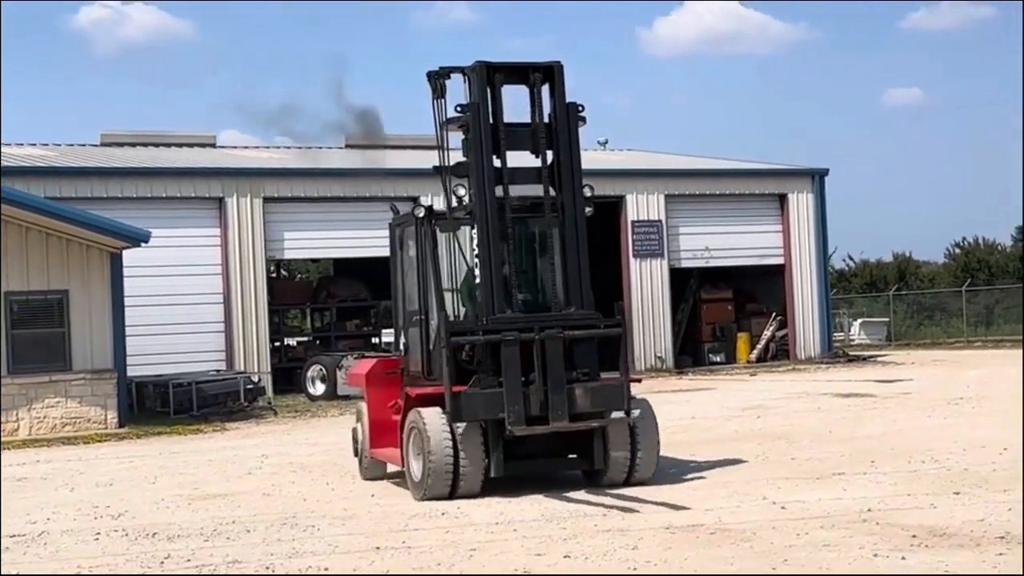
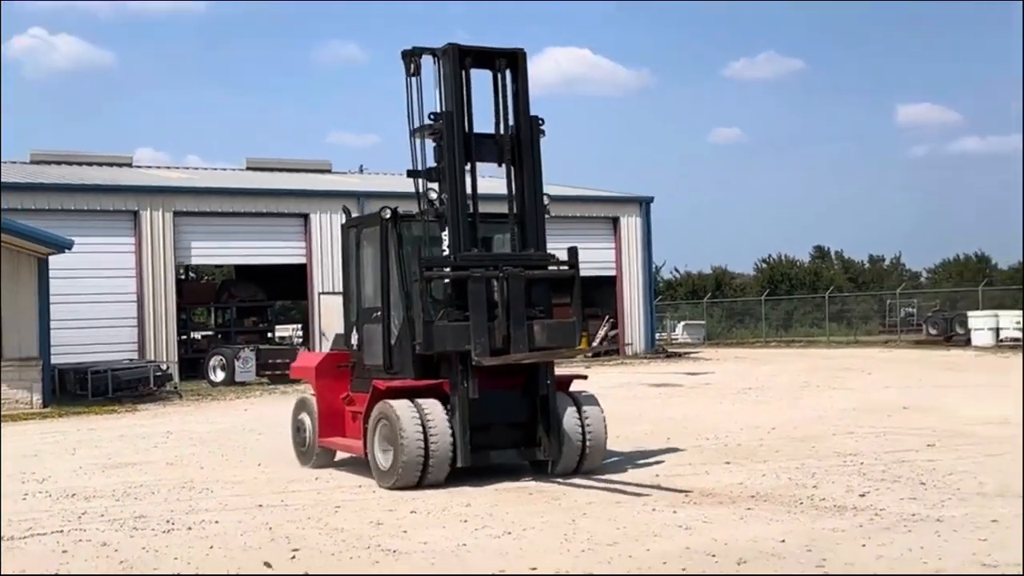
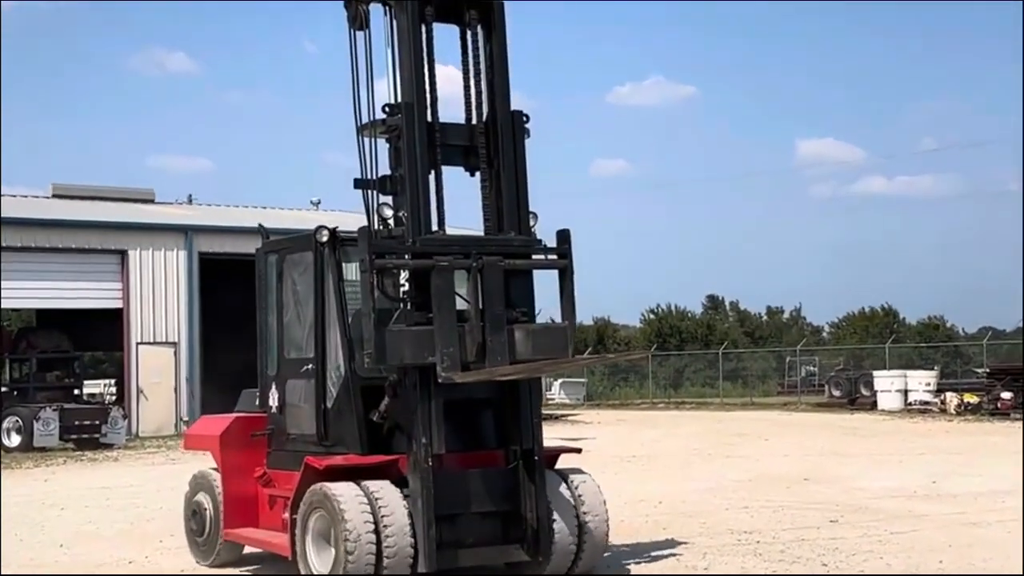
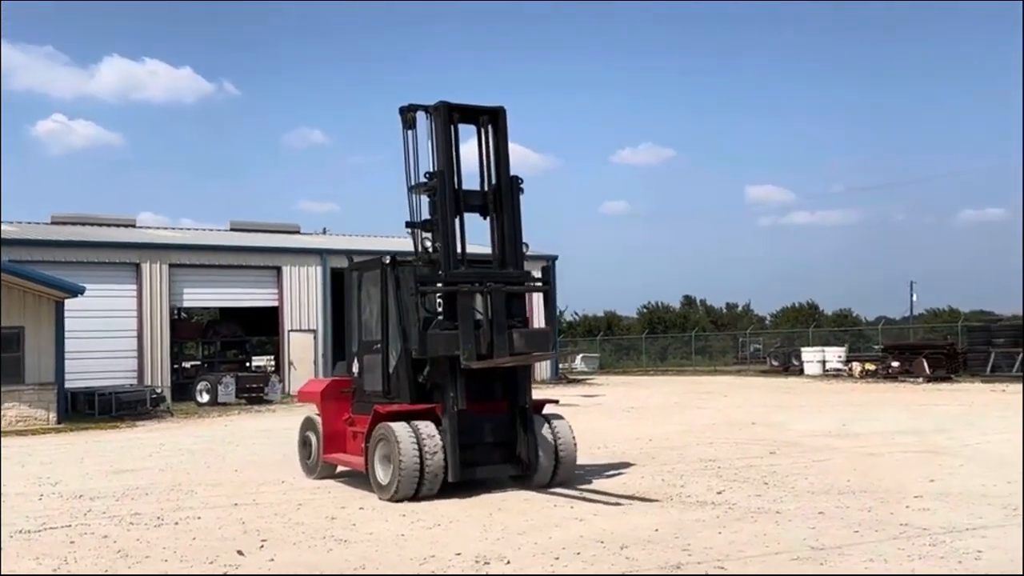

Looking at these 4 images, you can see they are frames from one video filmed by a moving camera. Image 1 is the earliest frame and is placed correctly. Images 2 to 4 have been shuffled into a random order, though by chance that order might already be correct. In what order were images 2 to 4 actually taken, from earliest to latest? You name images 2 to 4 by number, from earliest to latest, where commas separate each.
2, 4, 3
